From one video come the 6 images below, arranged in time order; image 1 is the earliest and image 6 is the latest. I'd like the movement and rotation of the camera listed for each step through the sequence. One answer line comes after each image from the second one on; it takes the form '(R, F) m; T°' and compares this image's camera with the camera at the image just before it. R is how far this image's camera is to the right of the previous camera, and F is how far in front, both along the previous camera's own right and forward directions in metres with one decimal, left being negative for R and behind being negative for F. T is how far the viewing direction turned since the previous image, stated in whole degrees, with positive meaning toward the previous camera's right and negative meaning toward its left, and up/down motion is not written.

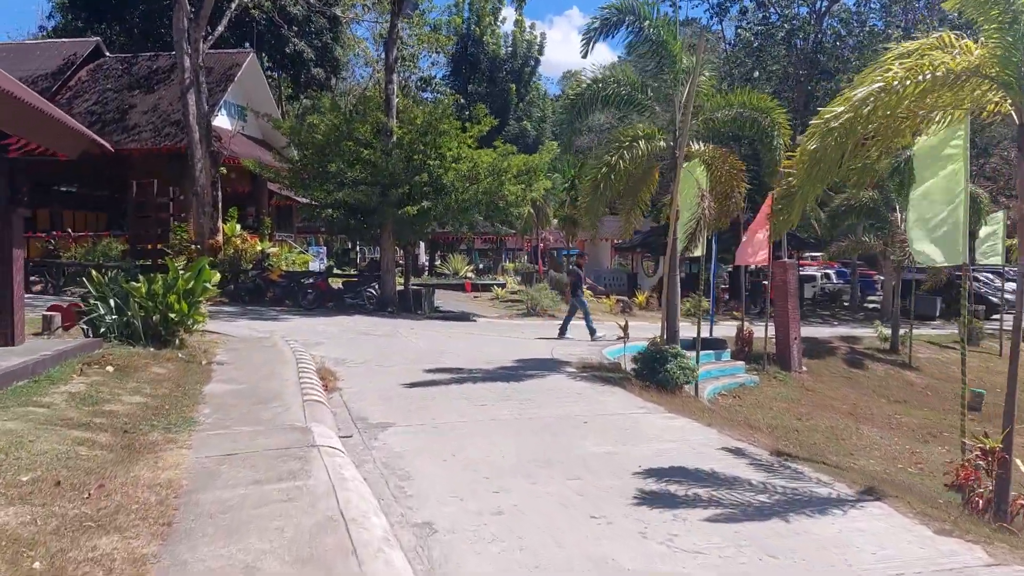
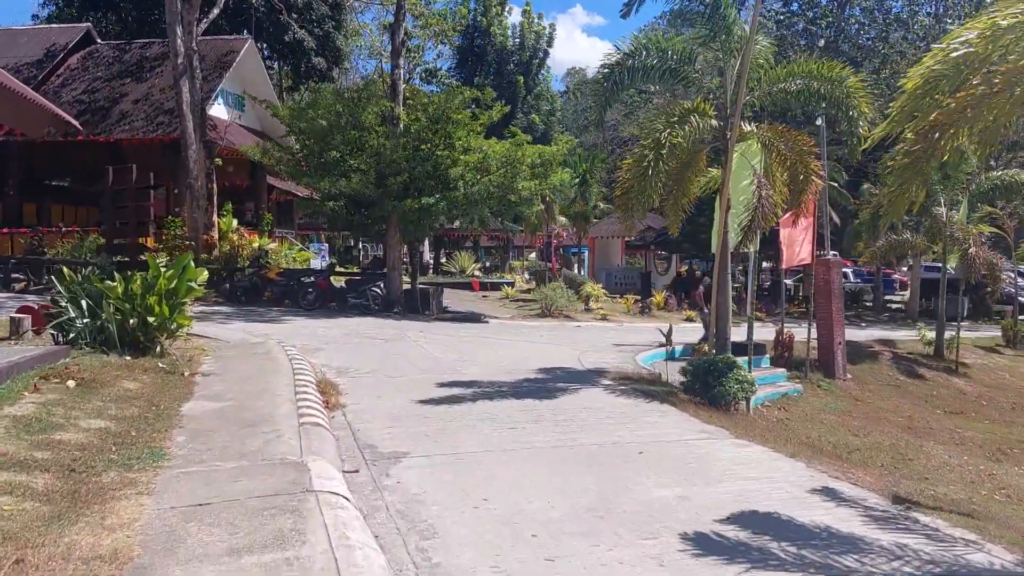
(-0.3, +1.5) m; 0°
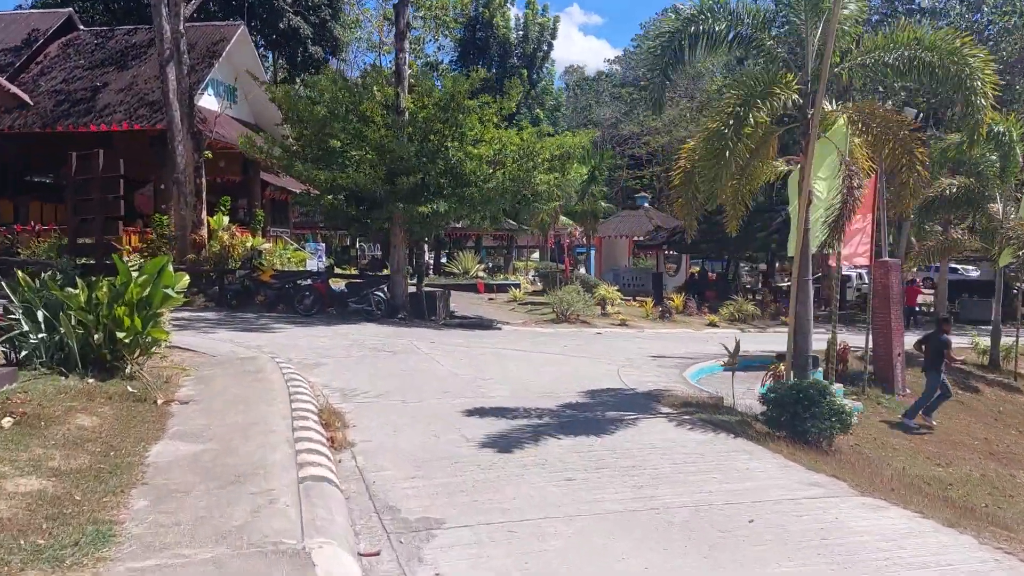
(-0.5, +1.8) m; 0°
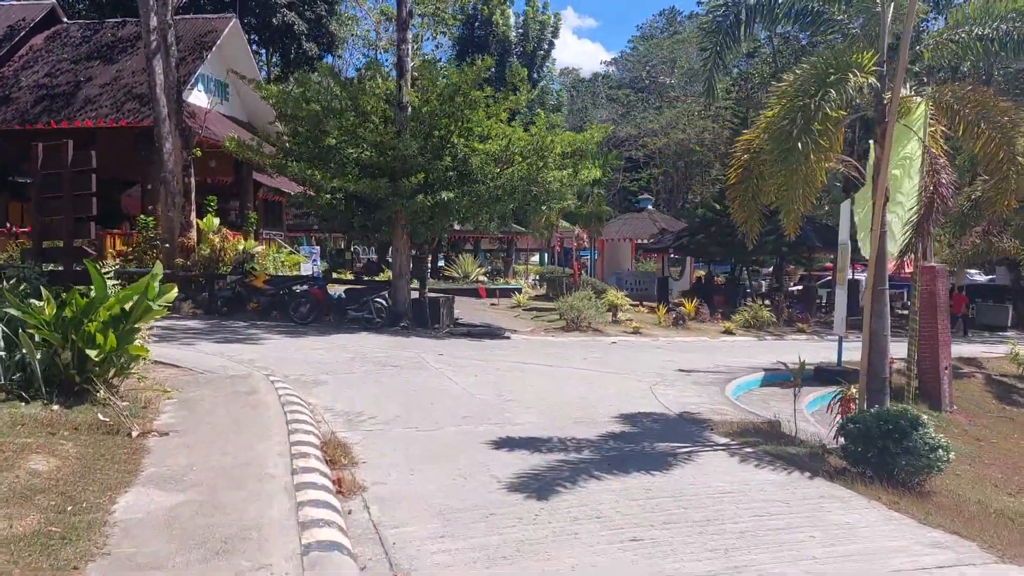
(-0.4, +1.2) m; 0°
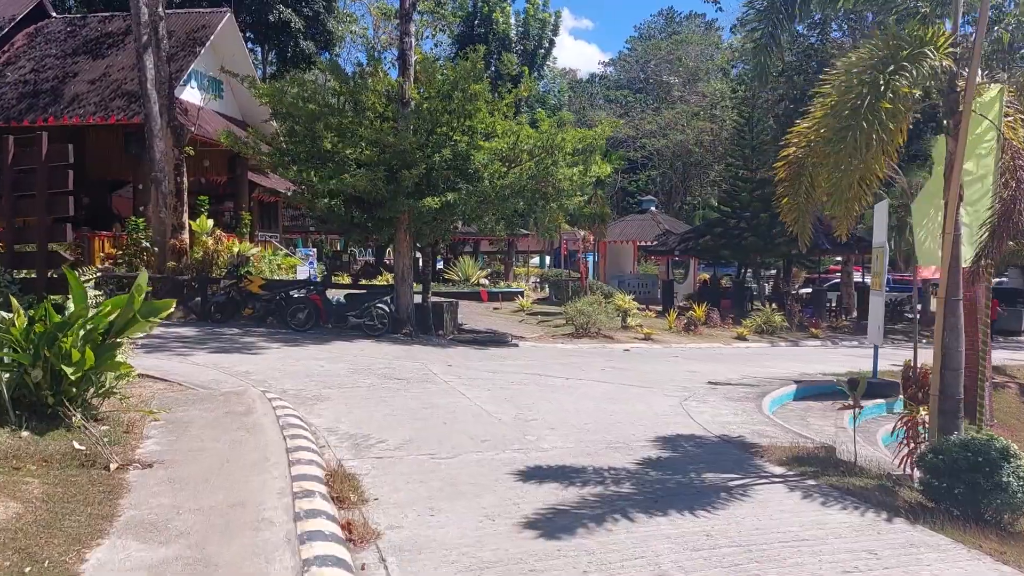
(-0.3, +0.9) m; 0°
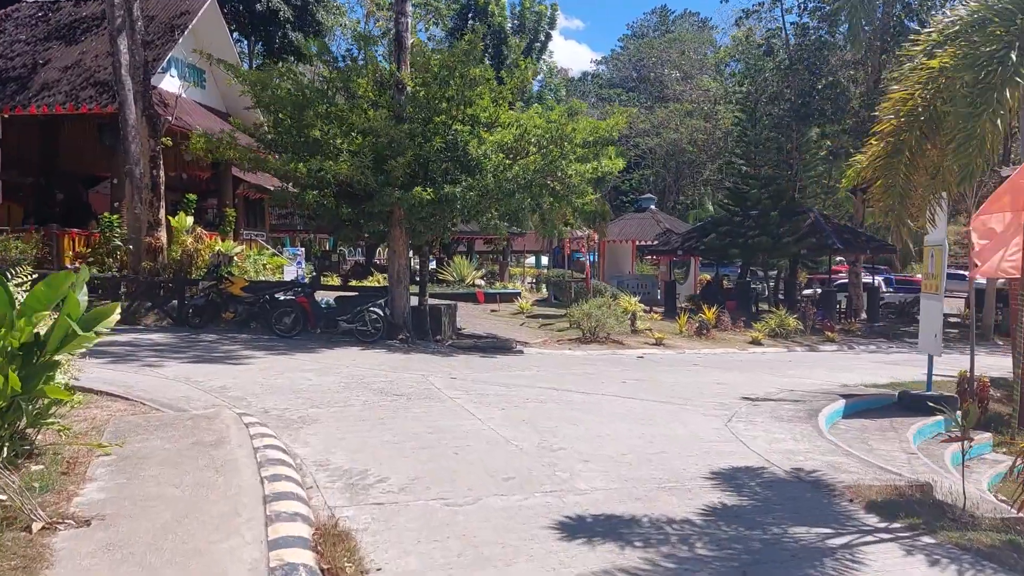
(-0.3, +1.4) m; +1°
